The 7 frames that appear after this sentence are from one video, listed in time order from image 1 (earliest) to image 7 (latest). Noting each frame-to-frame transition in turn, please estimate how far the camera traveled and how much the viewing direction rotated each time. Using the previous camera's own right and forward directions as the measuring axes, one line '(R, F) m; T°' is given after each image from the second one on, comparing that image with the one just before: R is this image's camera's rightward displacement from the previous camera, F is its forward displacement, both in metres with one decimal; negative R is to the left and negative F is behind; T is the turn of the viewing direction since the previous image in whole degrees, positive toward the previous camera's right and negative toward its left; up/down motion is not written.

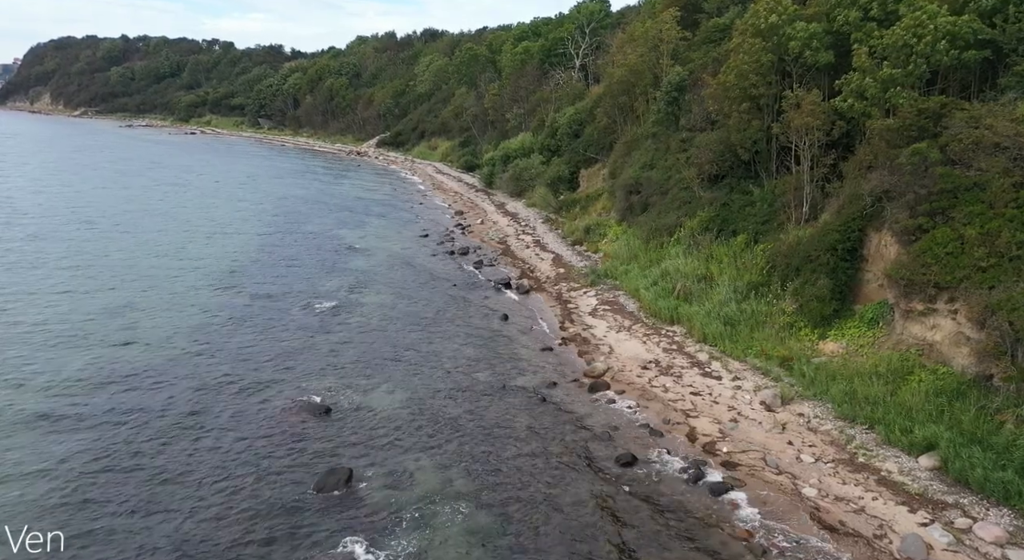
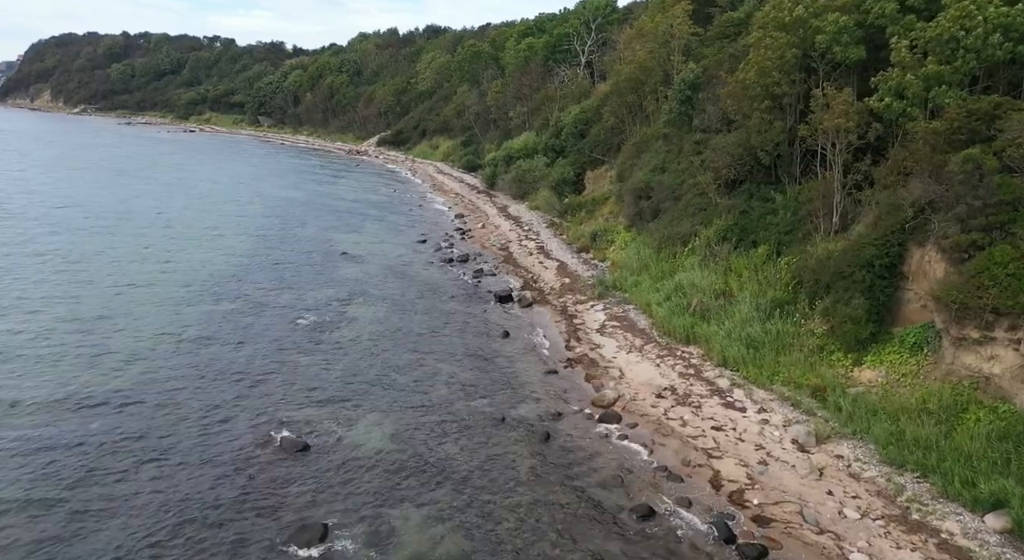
(+0.1, +2.0) m; 0°
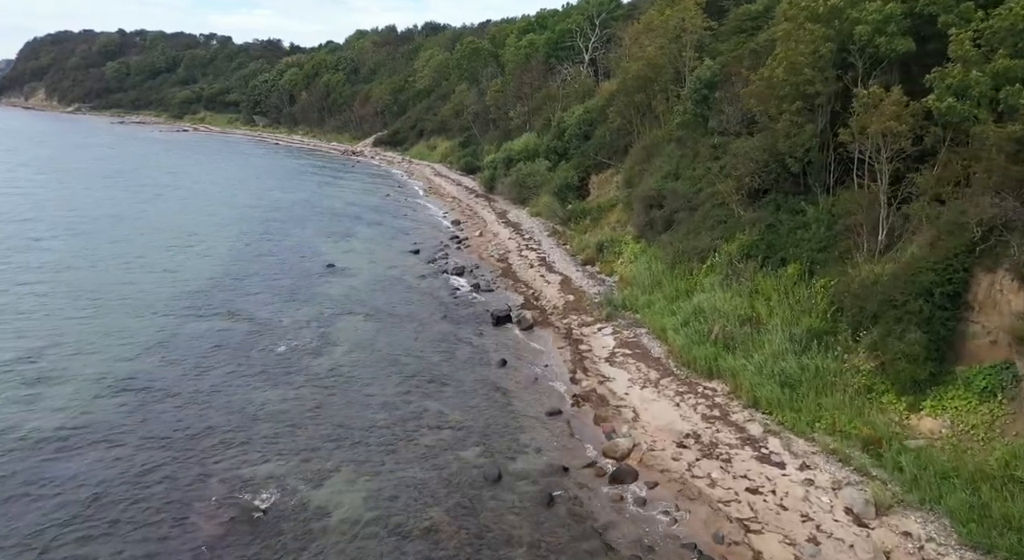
(+0.1, +2.6) m; 0°
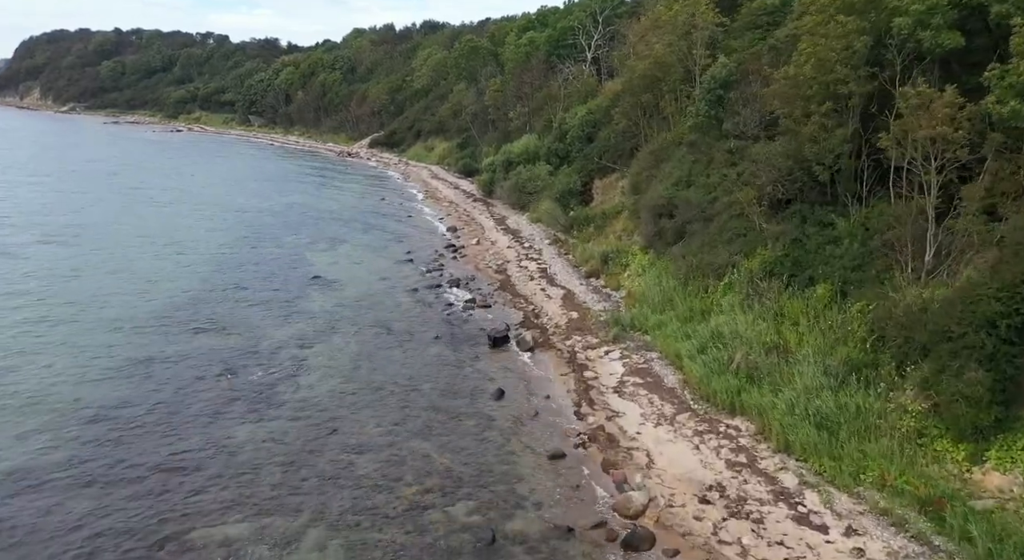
(+0.1, +2.1) m; 0°
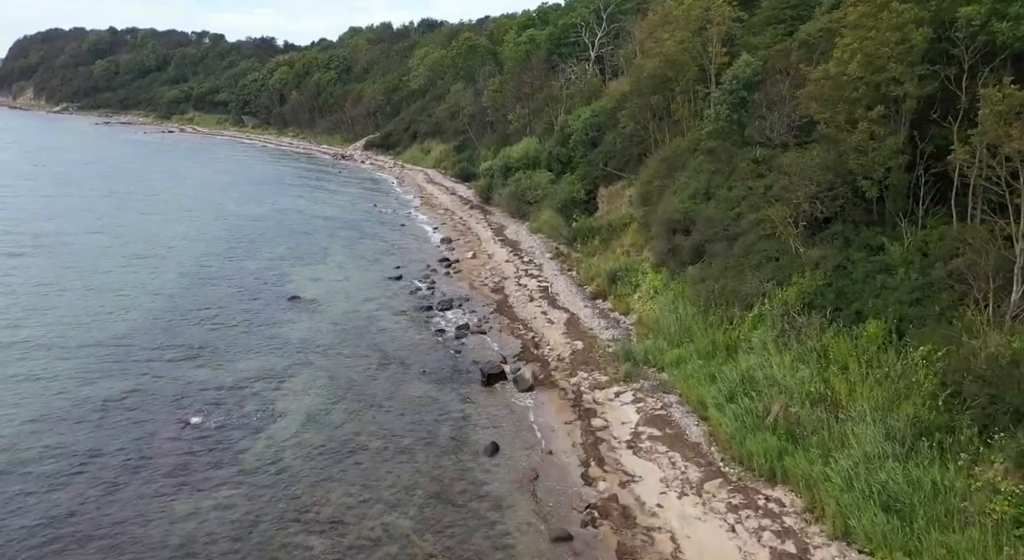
(+0.1, +2.8) m; 0°
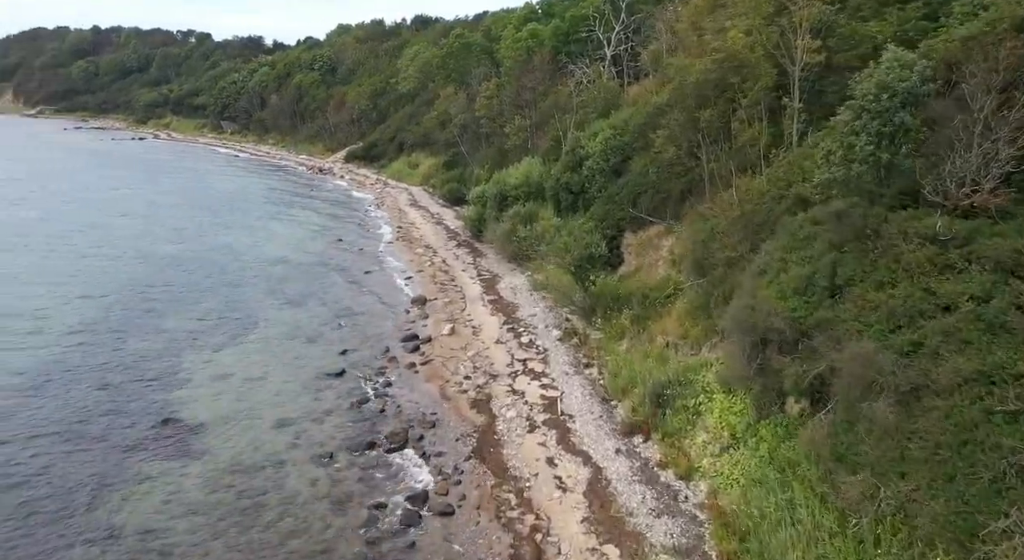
(+0.3, +9.6) m; 0°
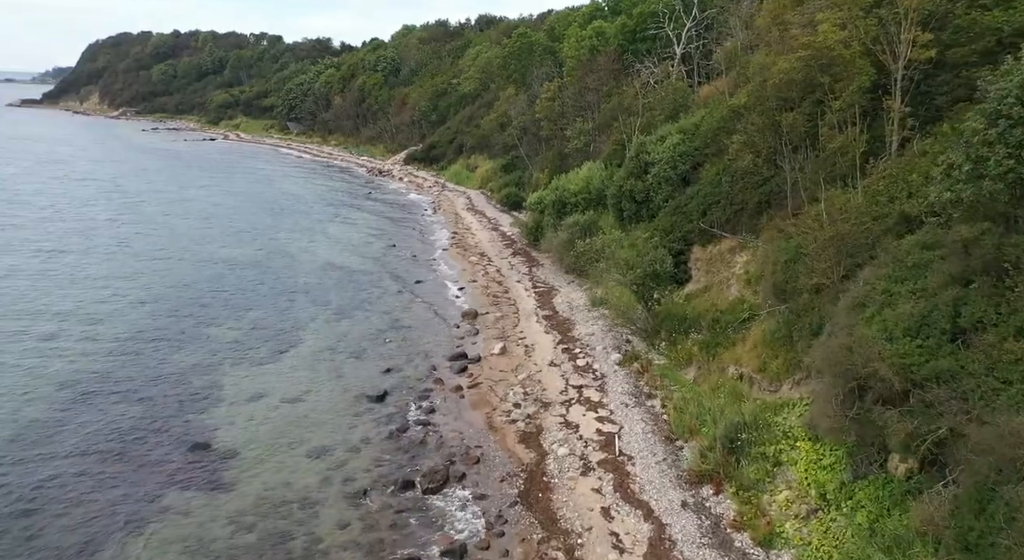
(+0.1, +1.9) m; -4°
